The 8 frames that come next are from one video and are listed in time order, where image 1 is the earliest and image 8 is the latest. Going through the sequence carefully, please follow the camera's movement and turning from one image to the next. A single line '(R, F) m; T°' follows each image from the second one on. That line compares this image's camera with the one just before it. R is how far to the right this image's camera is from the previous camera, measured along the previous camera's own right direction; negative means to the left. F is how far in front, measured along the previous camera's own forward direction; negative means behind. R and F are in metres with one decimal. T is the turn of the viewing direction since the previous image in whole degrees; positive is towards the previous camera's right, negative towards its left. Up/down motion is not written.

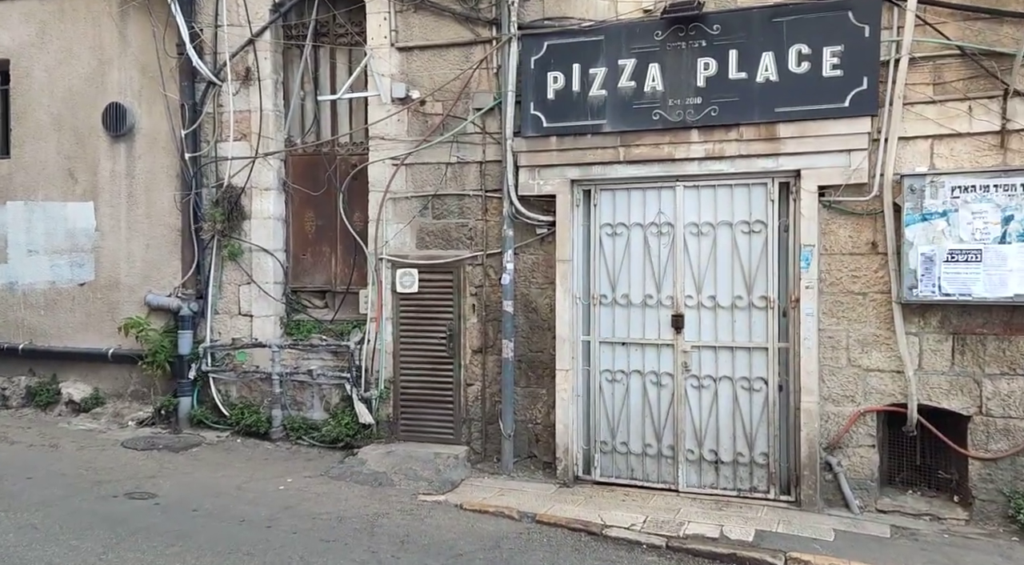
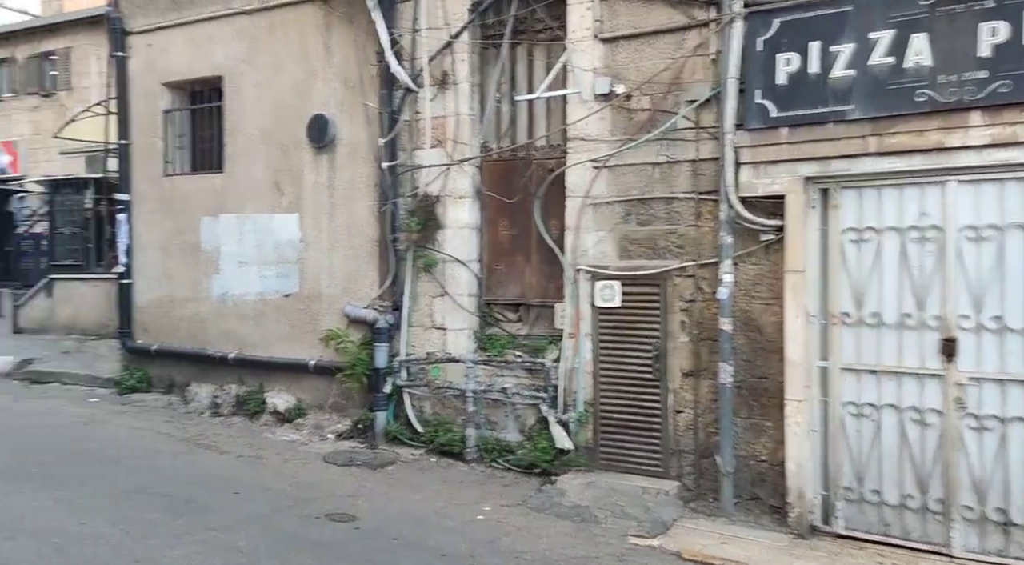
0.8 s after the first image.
(-0.4, +0.6) m; -13°
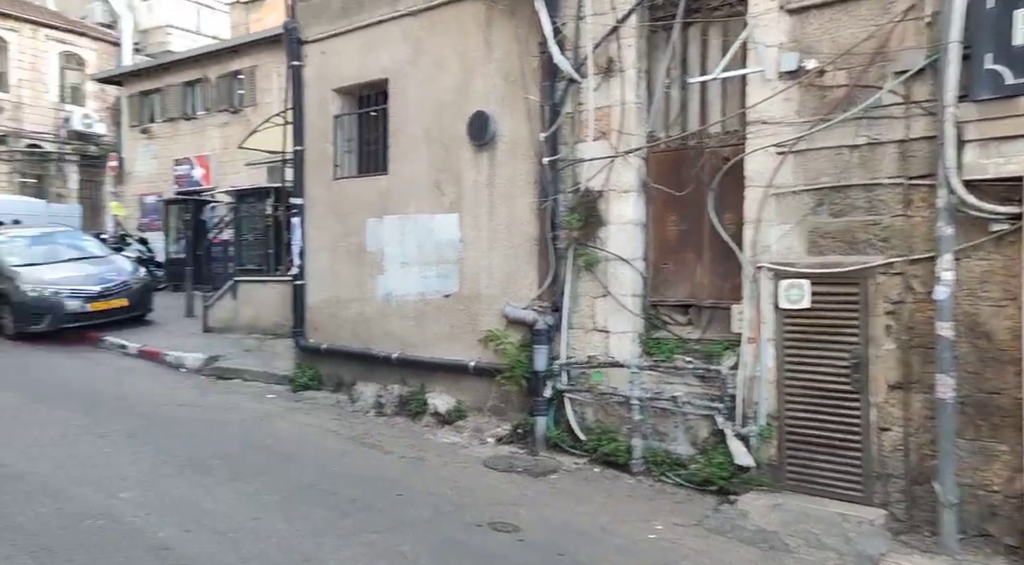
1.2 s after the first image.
(-0.2, +0.4) m; -12°
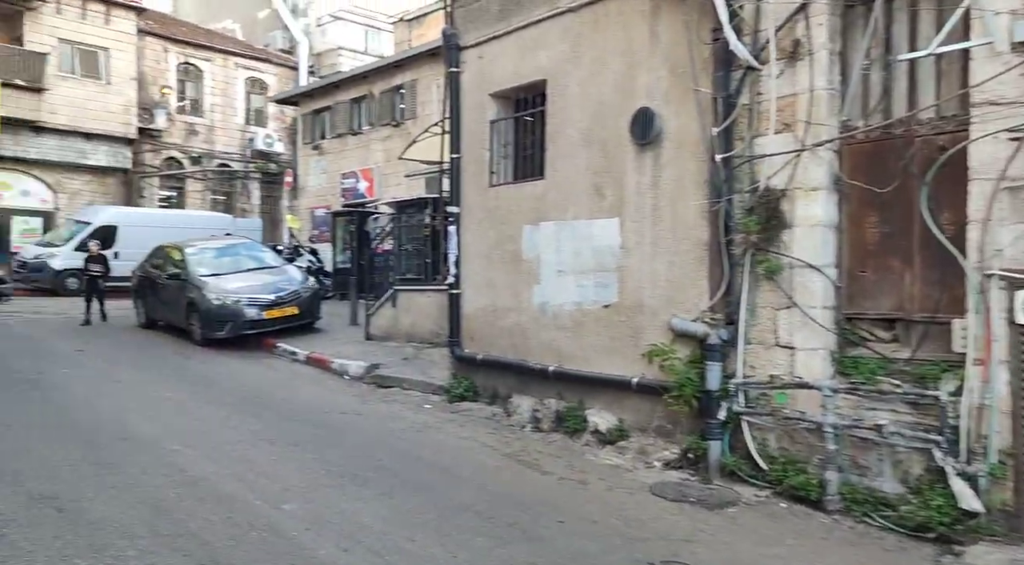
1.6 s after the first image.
(-0.2, +0.4) m; -12°
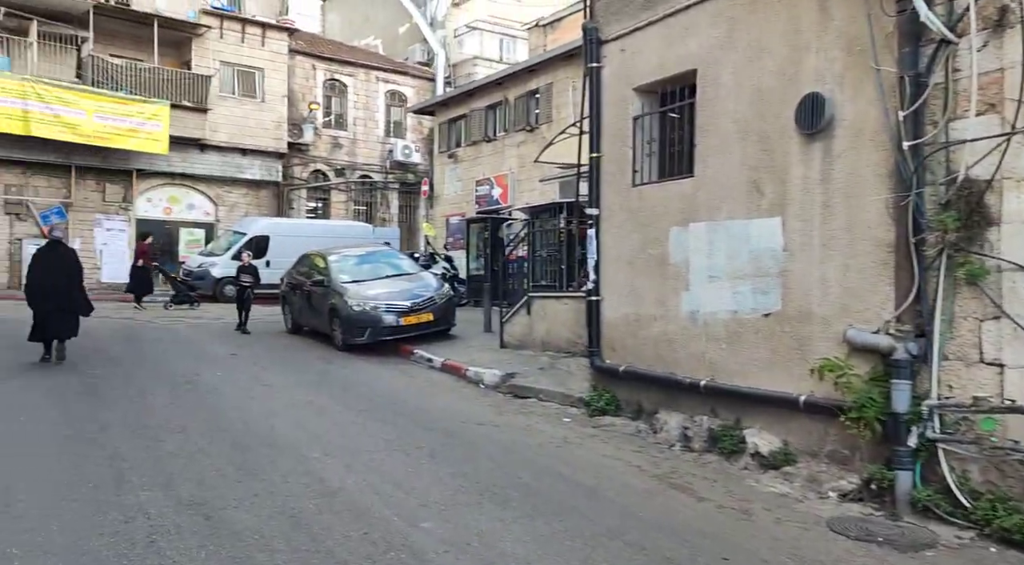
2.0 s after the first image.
(-0.2, +0.4) m; -10°
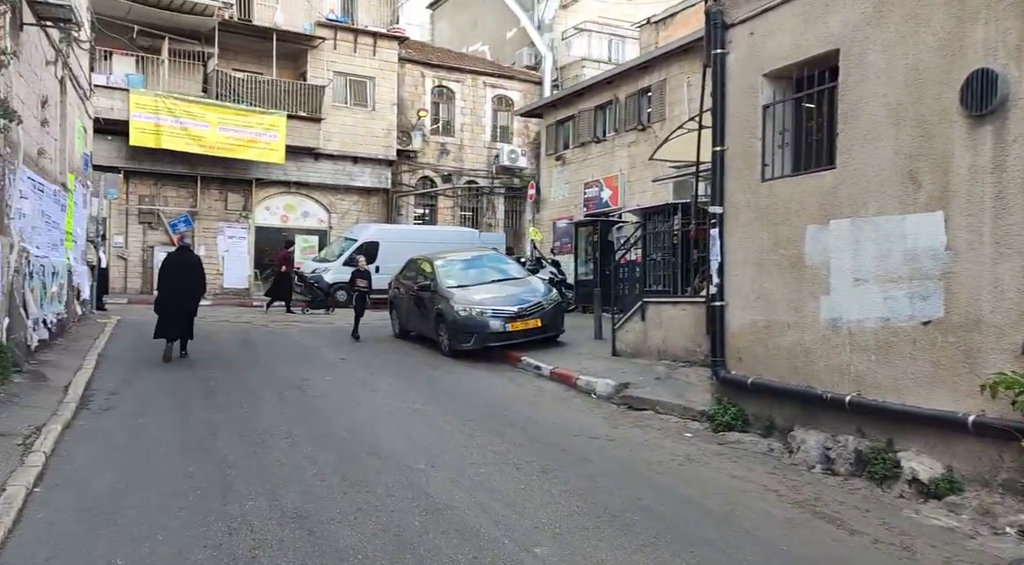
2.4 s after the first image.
(-0.1, +0.5) m; -8°
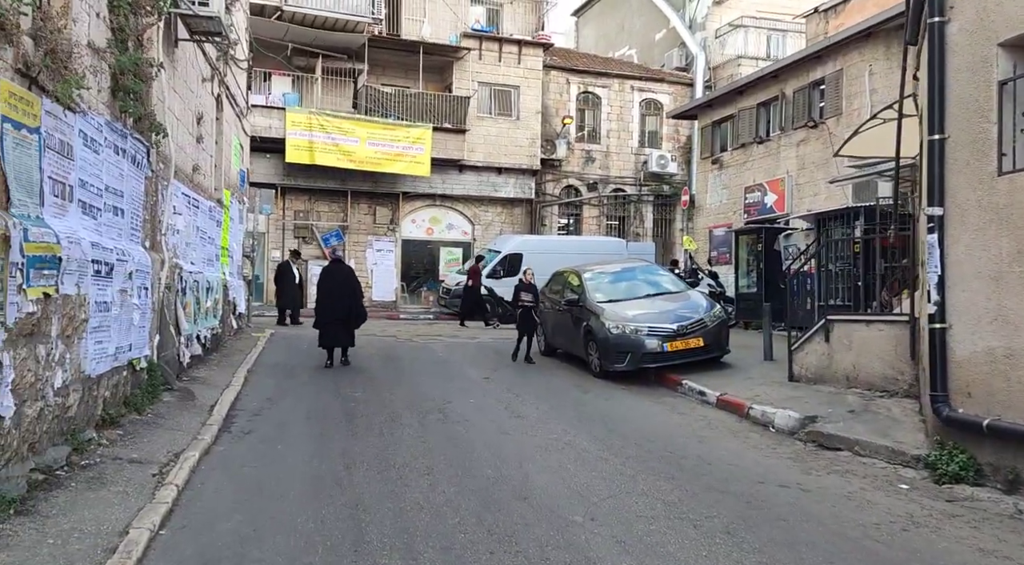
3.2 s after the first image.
(-0.2, +0.8) m; -11°
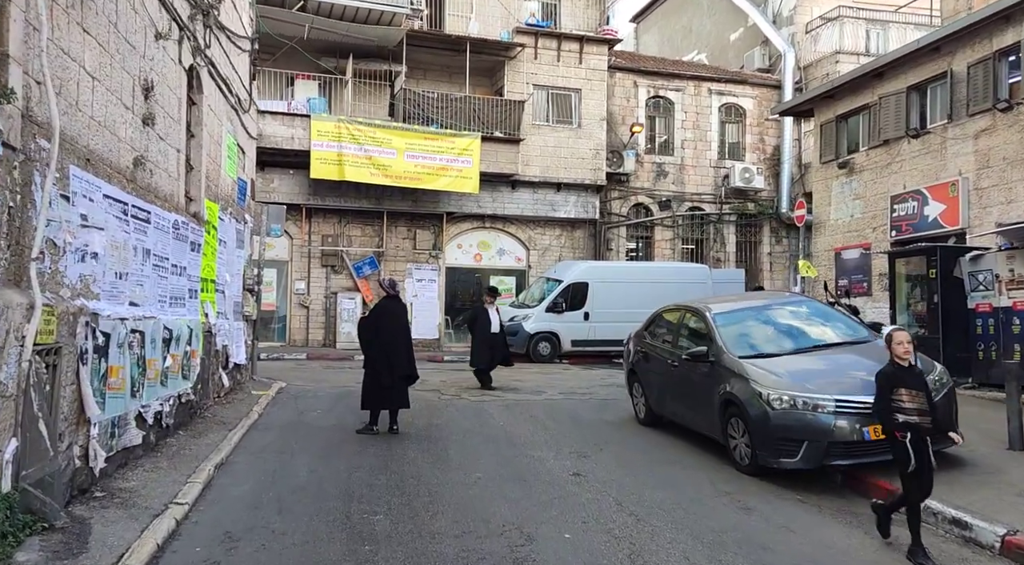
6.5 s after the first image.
(-0.5, +3.1) m; -3°
